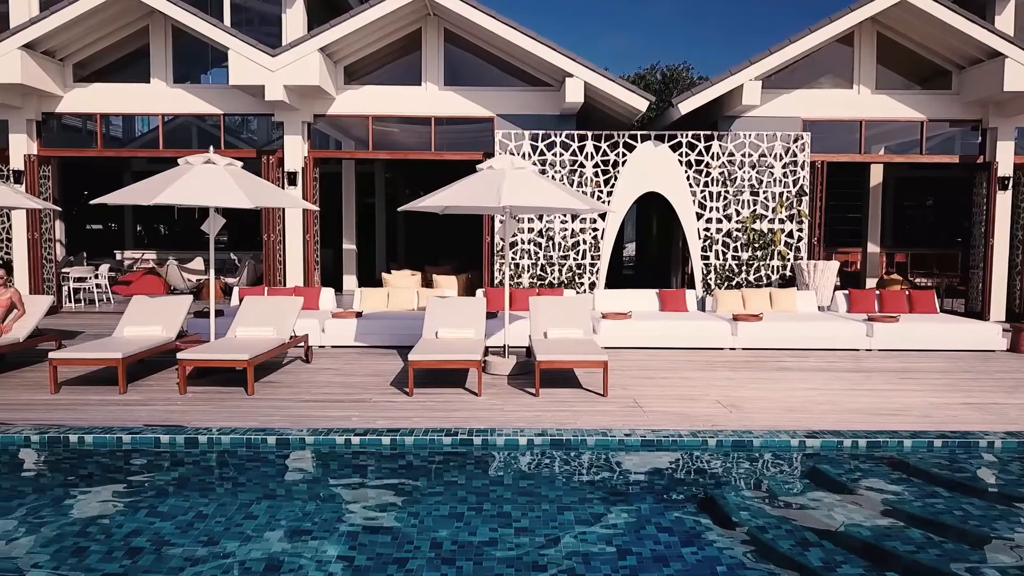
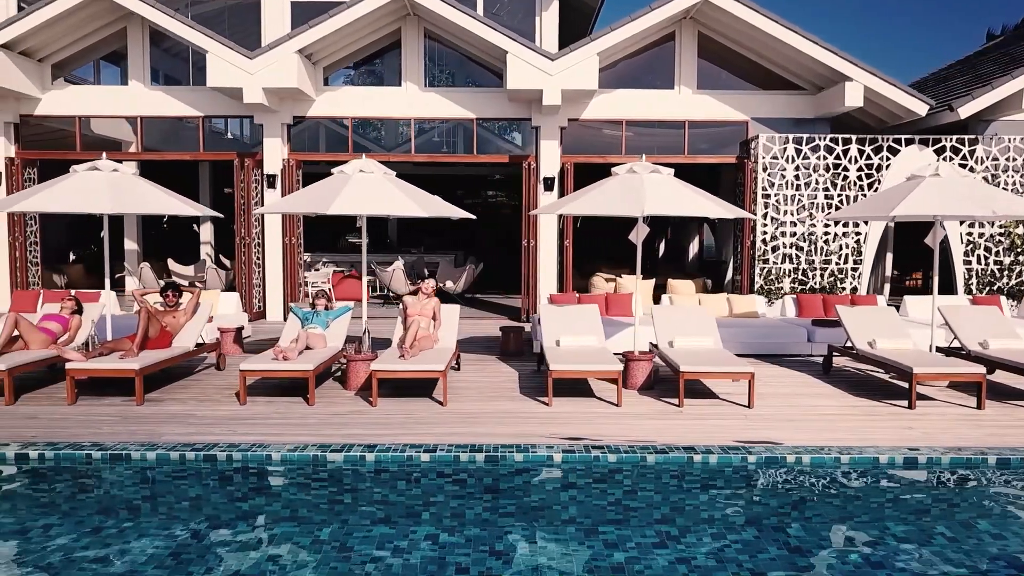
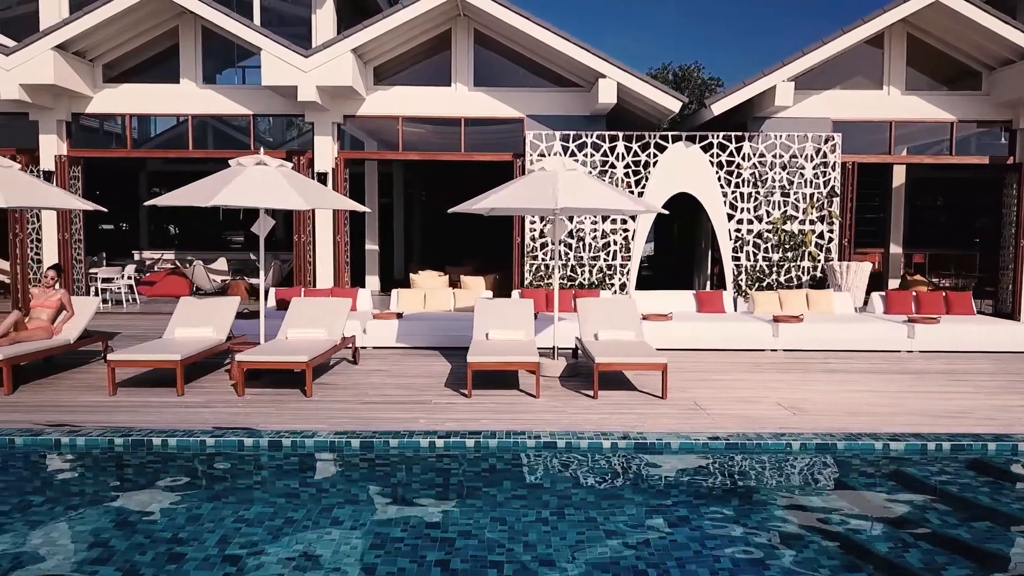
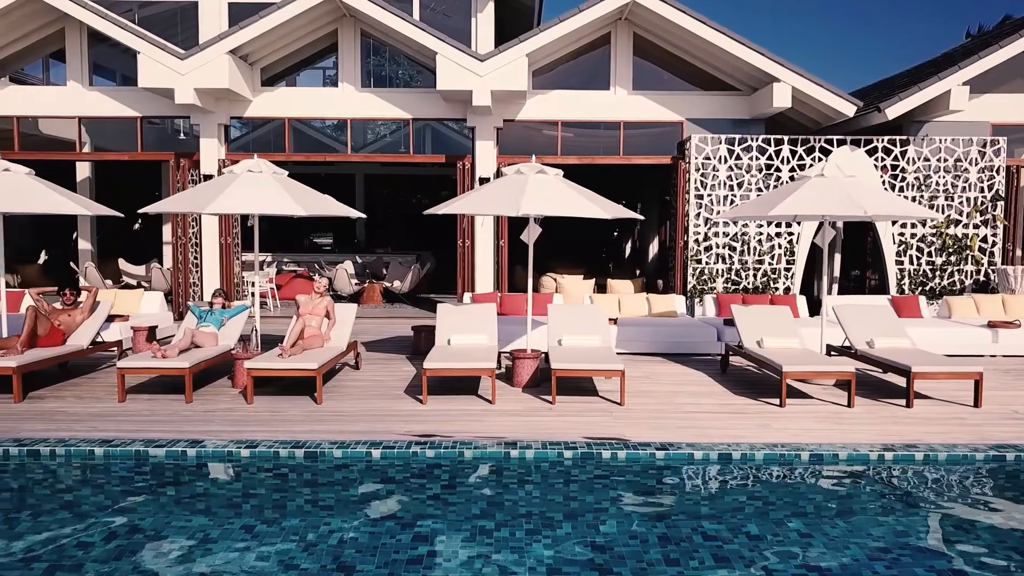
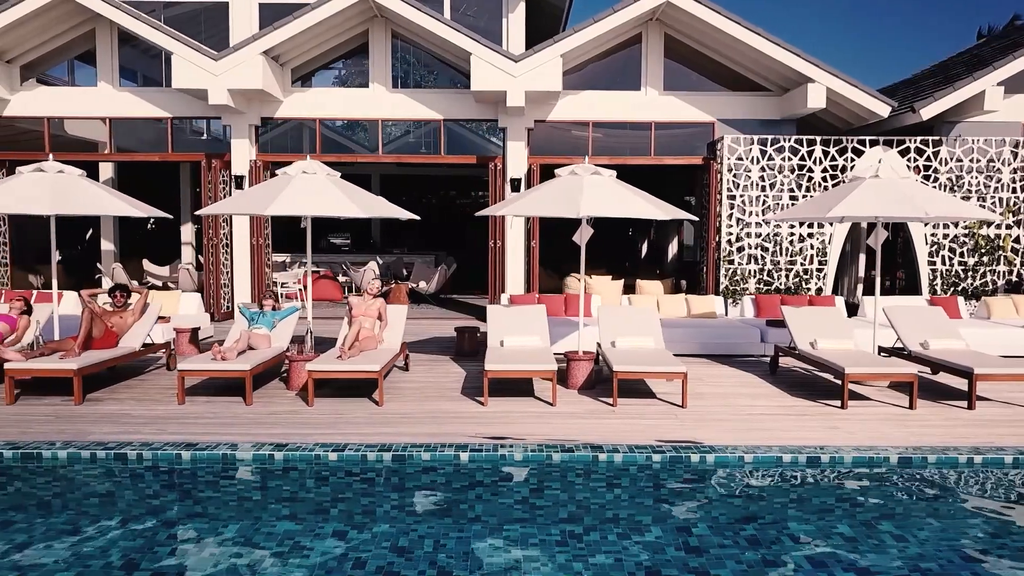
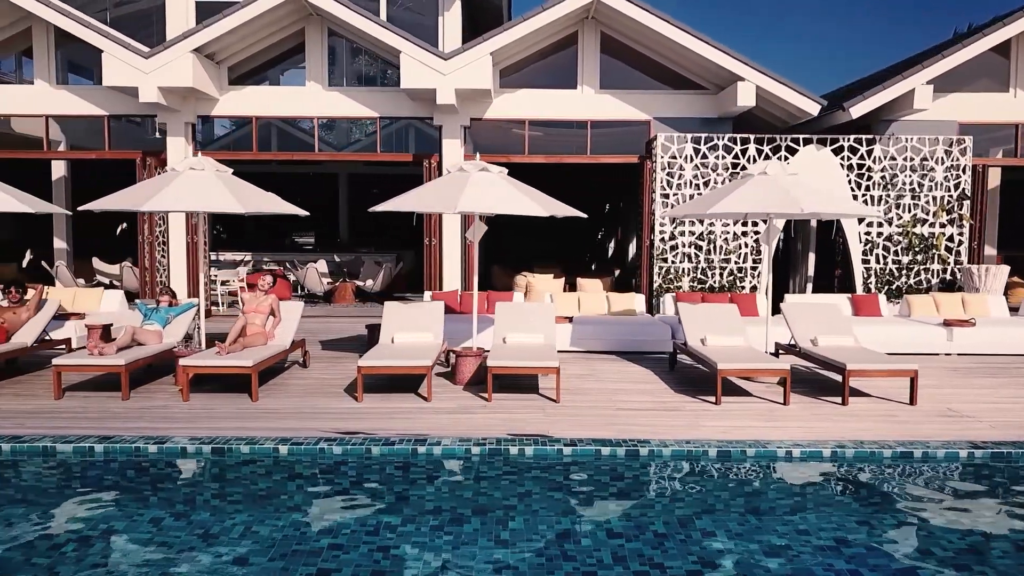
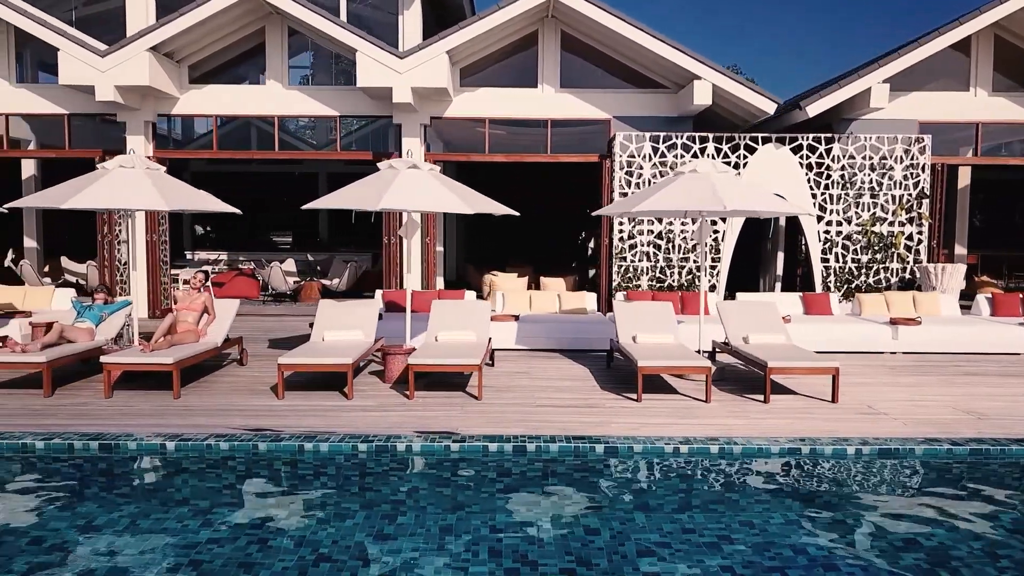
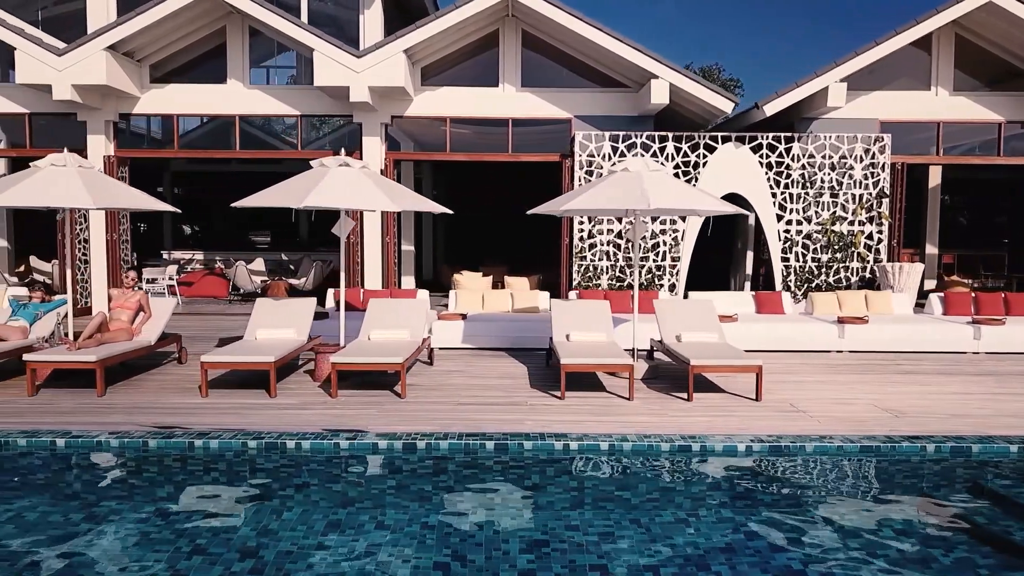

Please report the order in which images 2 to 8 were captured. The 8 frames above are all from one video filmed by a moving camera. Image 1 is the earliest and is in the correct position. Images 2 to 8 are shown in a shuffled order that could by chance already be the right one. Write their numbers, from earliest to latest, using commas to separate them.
3, 8, 7, 6, 4, 5, 2
